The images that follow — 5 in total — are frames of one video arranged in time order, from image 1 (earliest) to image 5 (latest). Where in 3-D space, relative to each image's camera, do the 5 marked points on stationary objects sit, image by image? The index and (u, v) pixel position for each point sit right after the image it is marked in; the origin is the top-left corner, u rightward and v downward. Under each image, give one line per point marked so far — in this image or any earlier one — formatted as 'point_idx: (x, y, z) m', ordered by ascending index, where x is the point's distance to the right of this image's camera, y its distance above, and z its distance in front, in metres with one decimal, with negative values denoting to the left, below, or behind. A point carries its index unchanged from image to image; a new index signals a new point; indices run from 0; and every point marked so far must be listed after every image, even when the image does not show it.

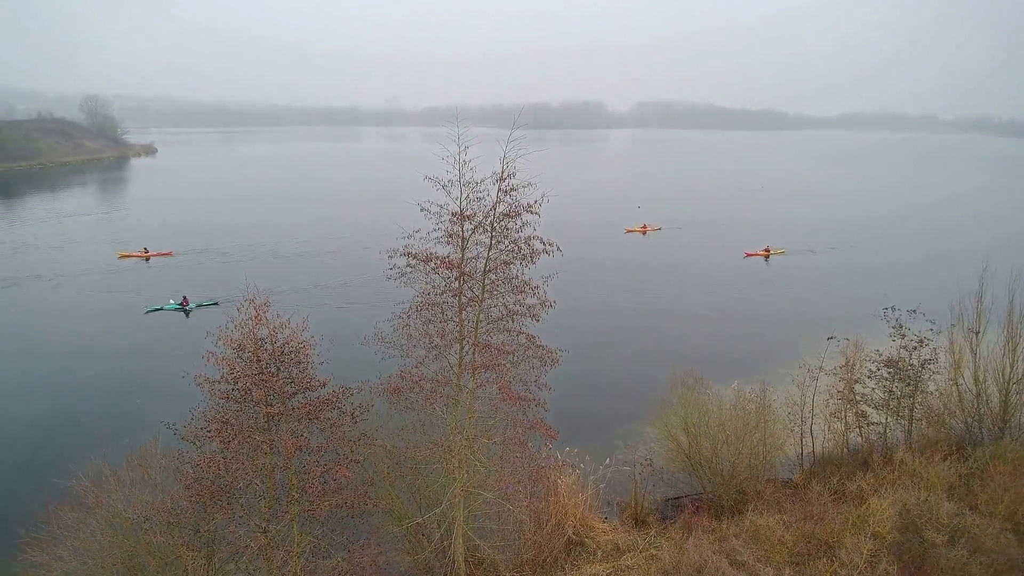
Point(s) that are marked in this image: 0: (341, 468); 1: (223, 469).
0: (-5.4, -5.5, +19.0) m
1: (-8.3, -5.1, +17.7) m
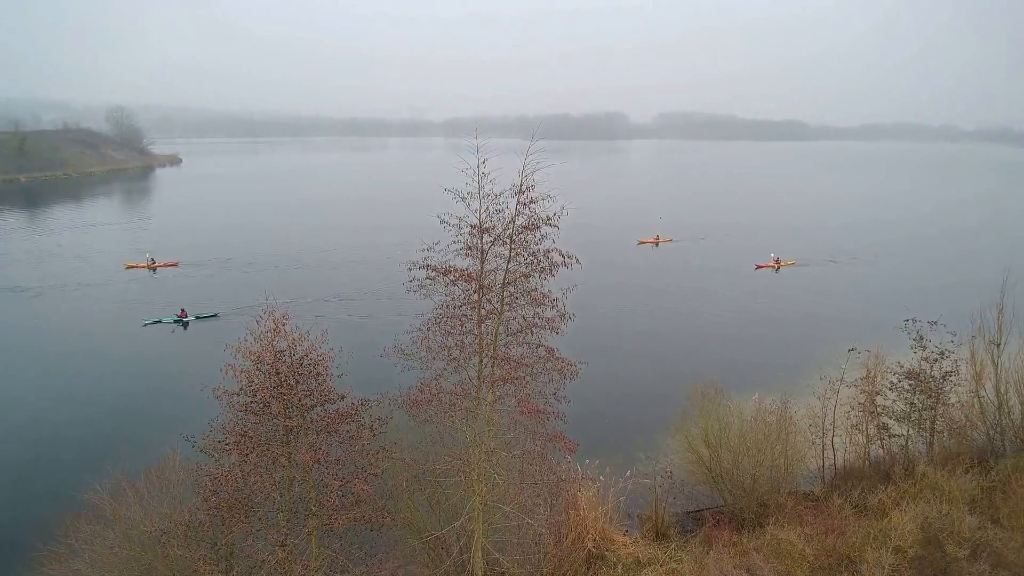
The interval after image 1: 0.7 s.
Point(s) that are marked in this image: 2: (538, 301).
0: (-4.6, -5.8, +18.8) m
1: (-7.6, -5.4, +17.5) m
2: (+0.6, -0.4, +18.6) m
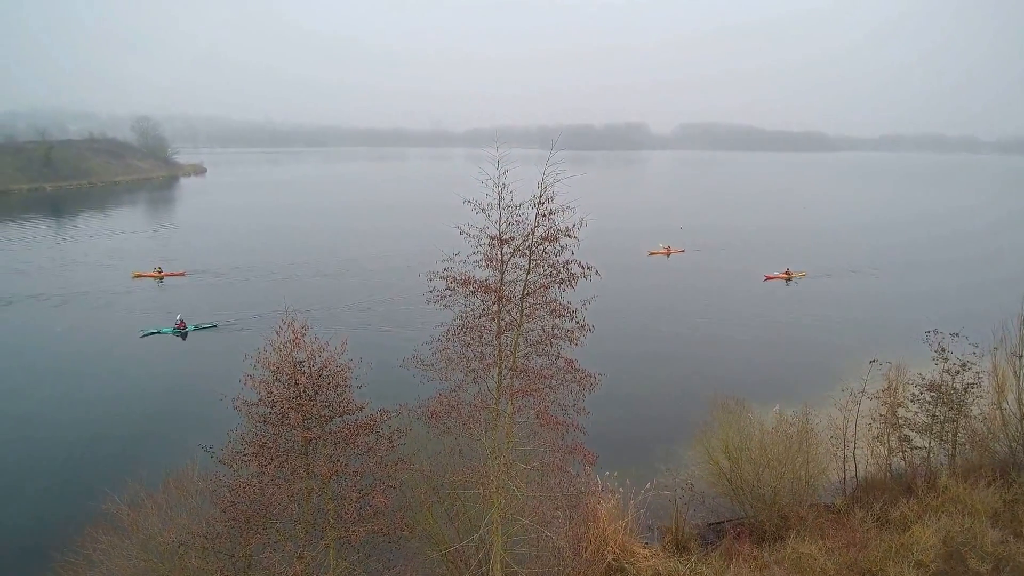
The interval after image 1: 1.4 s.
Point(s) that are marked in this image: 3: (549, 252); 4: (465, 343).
0: (-3.9, -6.1, +18.7) m
1: (-6.9, -5.6, +17.3) m
2: (+1.3, -0.7, +18.5) m
3: (+1.1, +1.1, +18.4) m
4: (-1.4, -1.7, +19.2) m
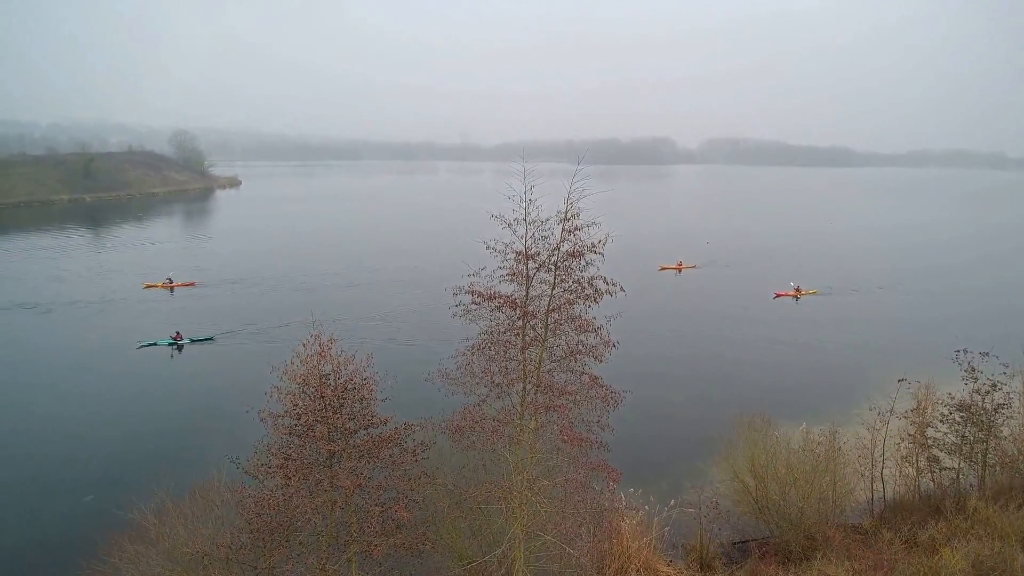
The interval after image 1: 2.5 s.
0: (-3.1, -6.5, +18.6) m
1: (-6.2, -6.0, +17.3) m
2: (+2.2, -1.2, +18.4) m
3: (+2.0, +0.6, +18.4) m
4: (-0.6, -2.1, +19.1) m
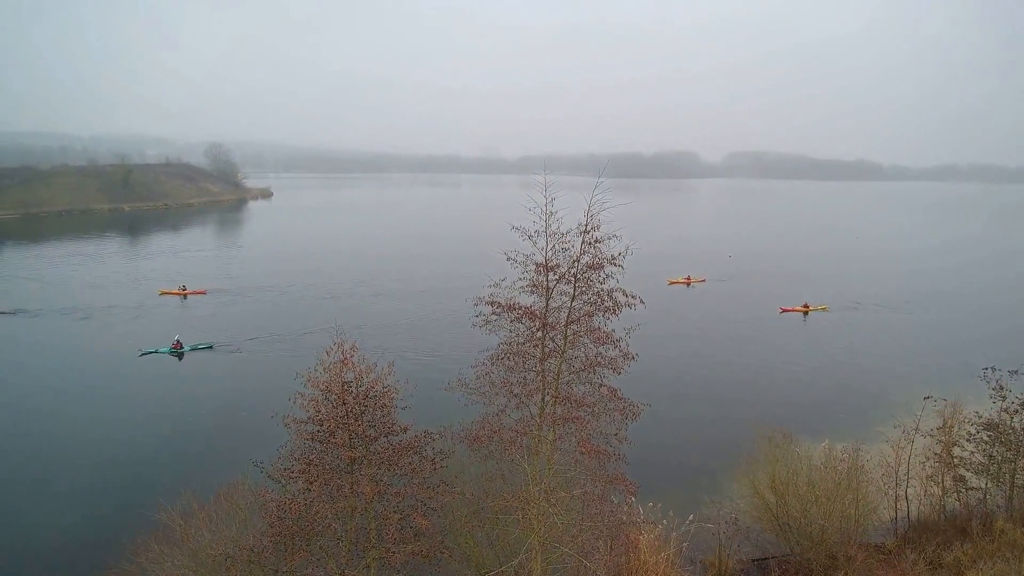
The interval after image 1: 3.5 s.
0: (-2.6, -6.8, +18.8) m
1: (-5.7, -6.2, +17.6) m
2: (+2.7, -1.5, +18.5) m
3: (+2.6, +0.3, +18.6) m
4: (0.0, -2.4, +19.3) m
